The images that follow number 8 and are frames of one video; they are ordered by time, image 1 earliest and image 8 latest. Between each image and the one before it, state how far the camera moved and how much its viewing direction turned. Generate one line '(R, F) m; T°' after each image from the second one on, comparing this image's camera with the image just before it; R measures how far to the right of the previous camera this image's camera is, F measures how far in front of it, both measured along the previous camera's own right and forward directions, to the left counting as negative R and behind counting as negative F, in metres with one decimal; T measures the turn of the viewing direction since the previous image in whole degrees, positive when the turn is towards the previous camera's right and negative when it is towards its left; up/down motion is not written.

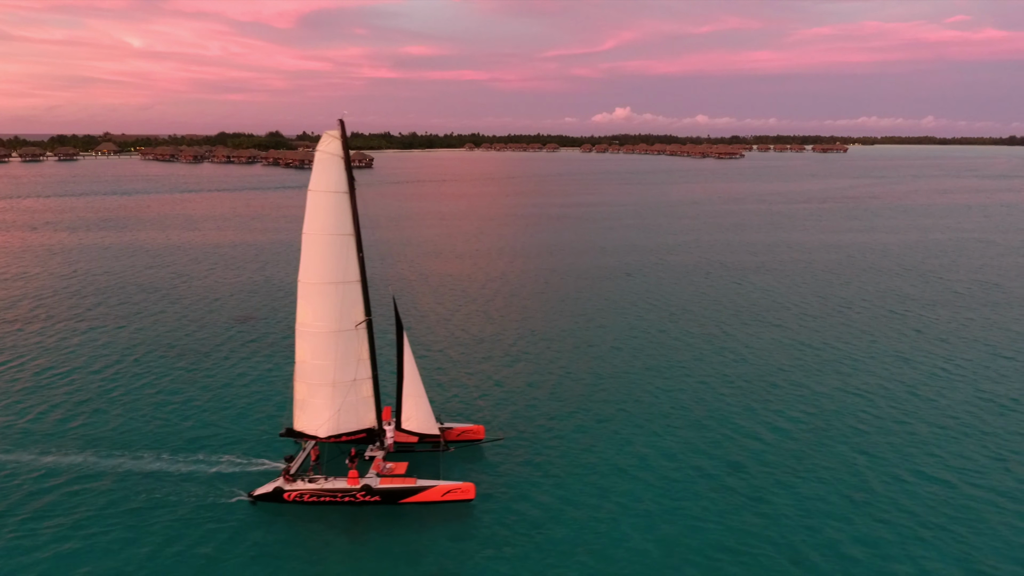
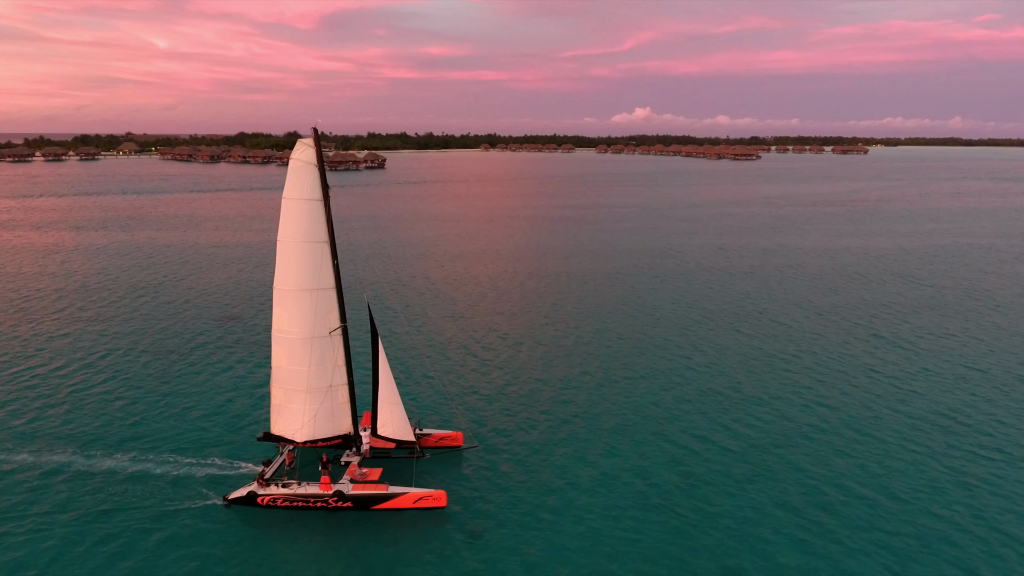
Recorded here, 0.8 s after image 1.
(+2.0, +0.8) m; -2°
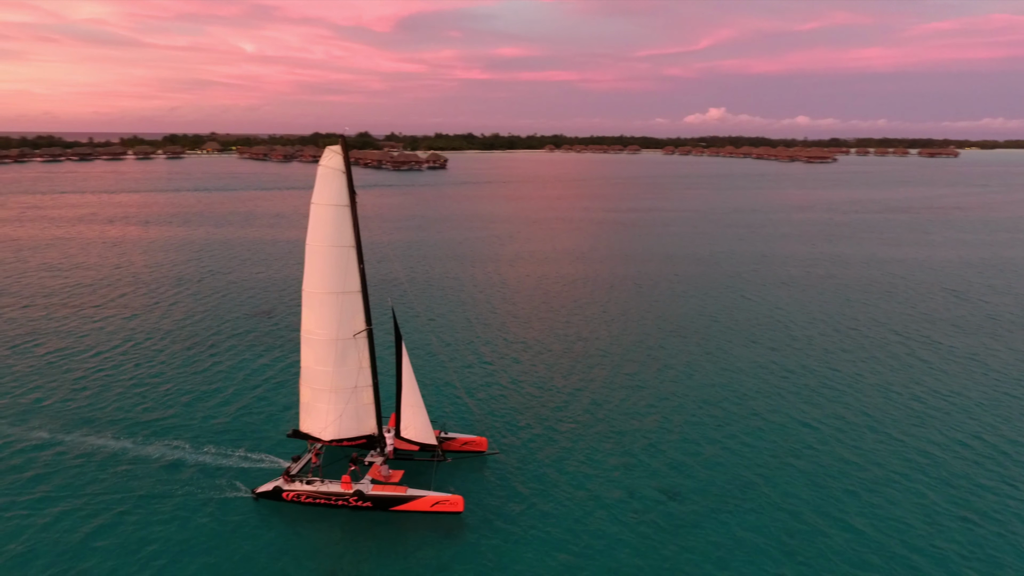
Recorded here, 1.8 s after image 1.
(+2.2, +0.9) m; -6°
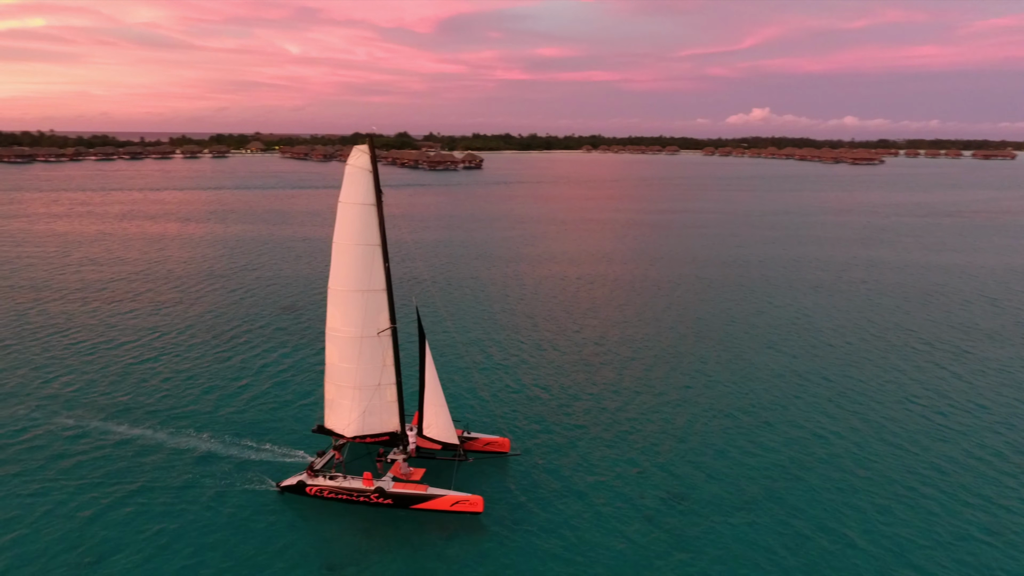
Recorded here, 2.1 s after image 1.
(+0.8, +0.2) m; -3°
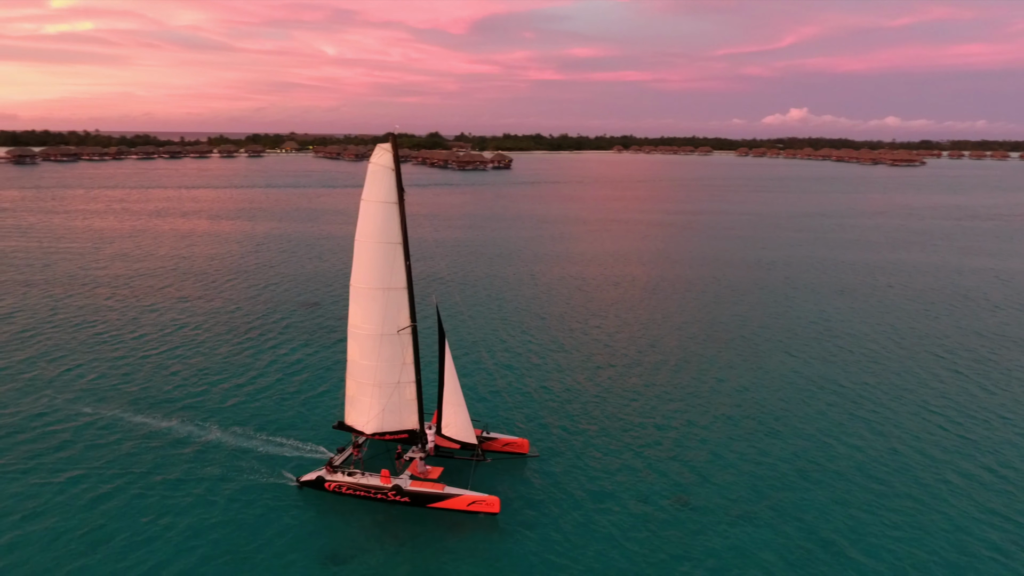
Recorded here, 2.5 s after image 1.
(+0.6, +0.2) m; -3°
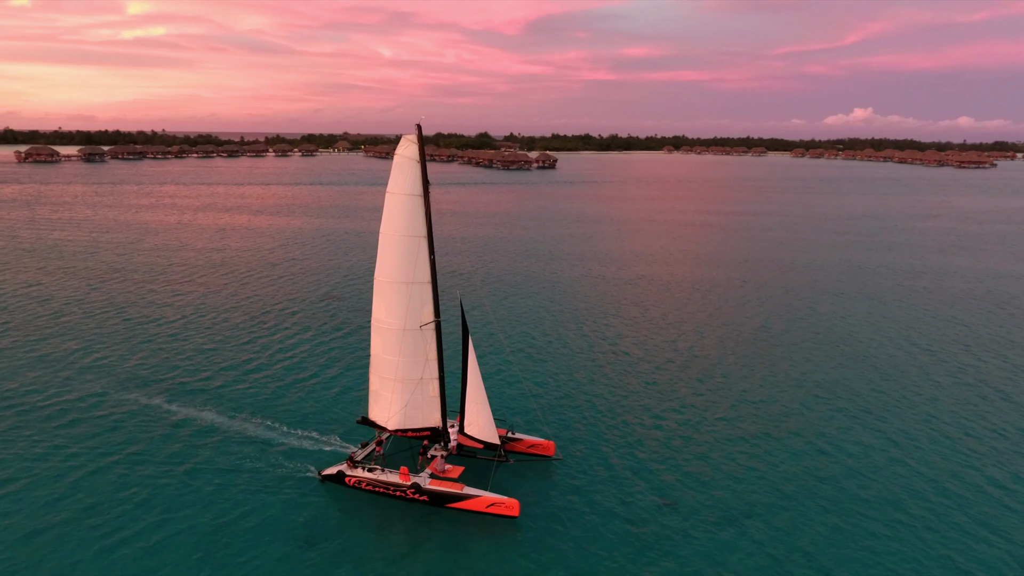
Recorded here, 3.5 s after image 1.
(+1.4, +0.8) m; -4°
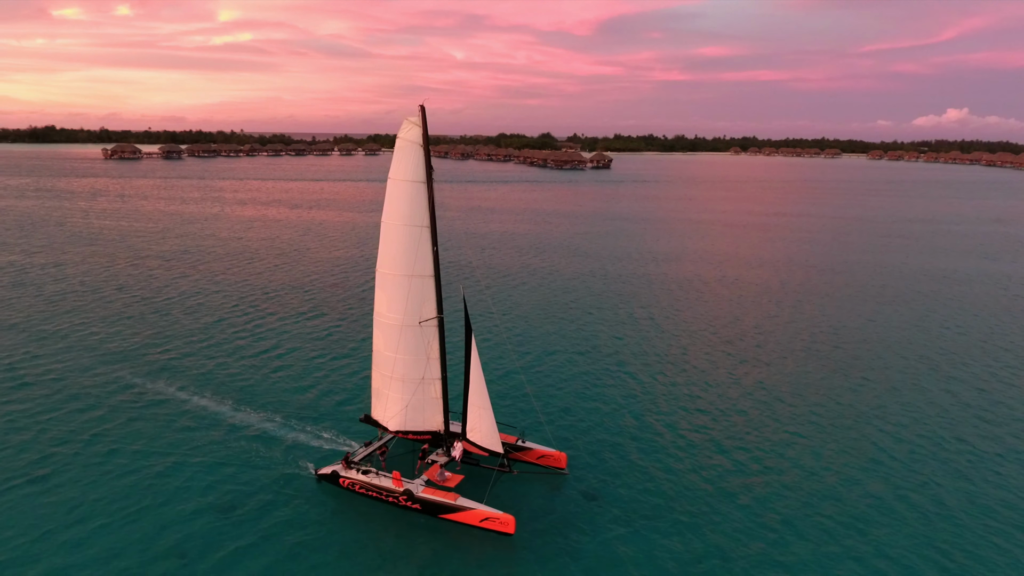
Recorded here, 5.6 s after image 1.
(+3.3, +2.2) m; -6°
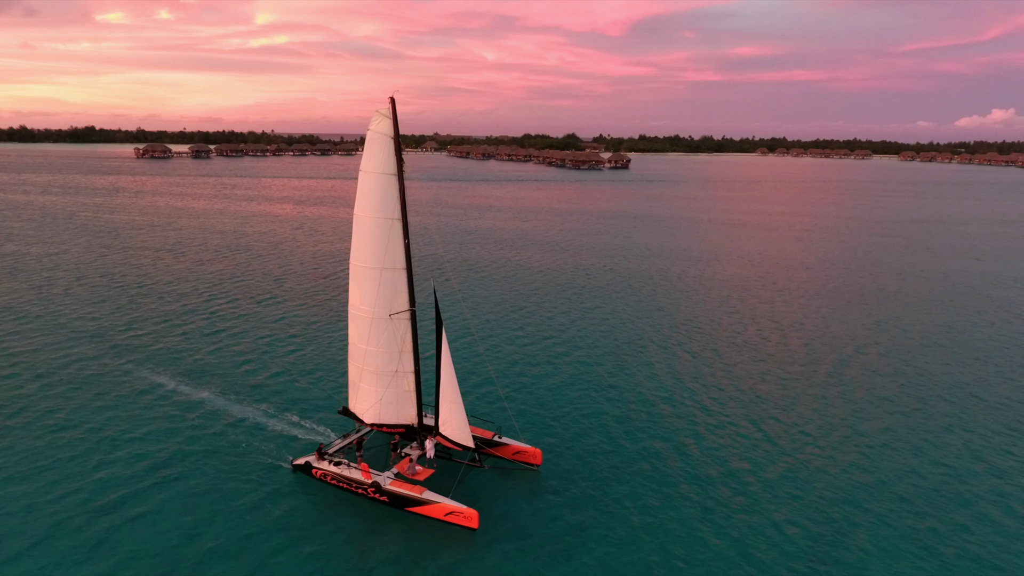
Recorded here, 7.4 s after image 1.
(+3.2, +0.2) m; -3°
